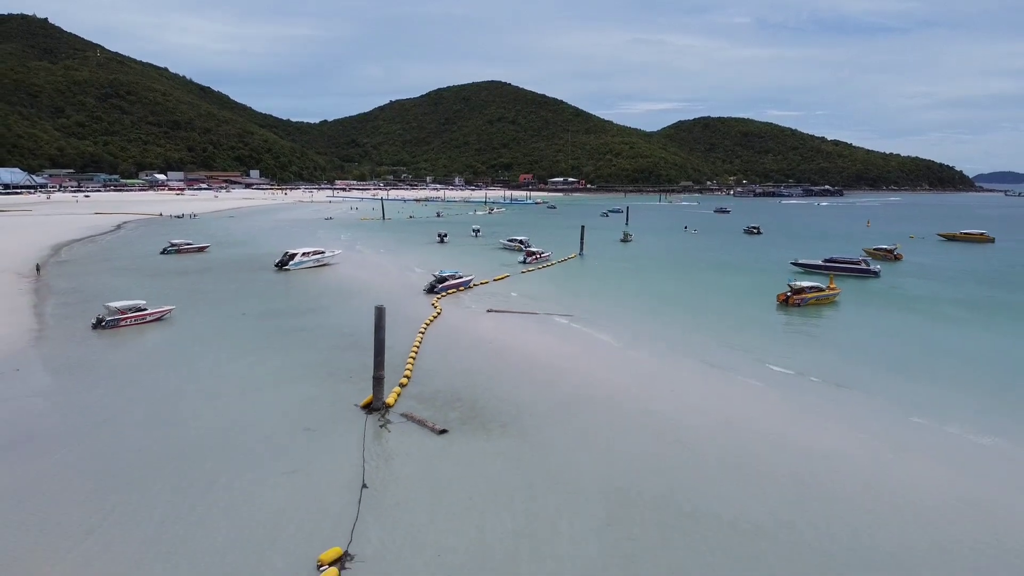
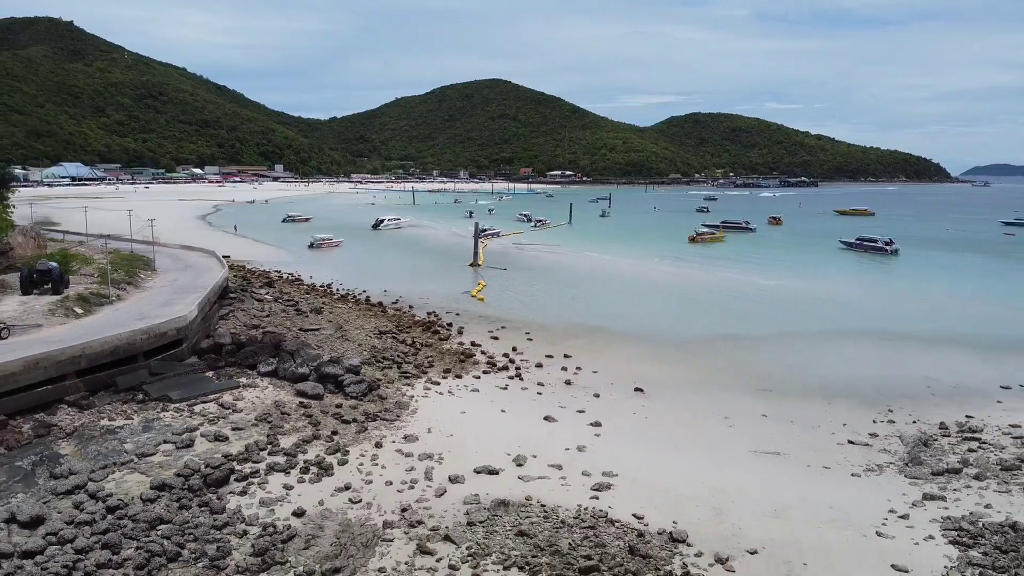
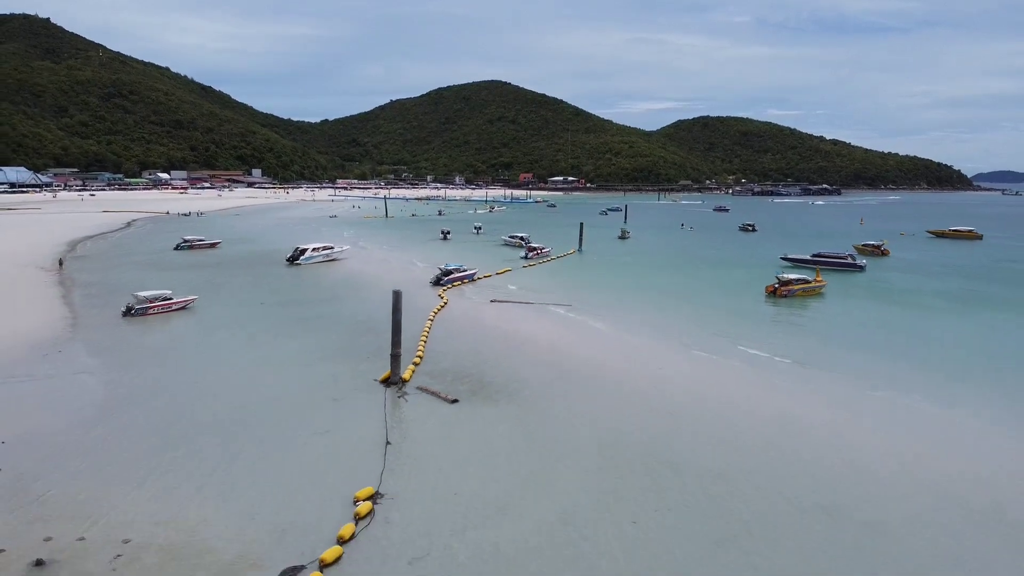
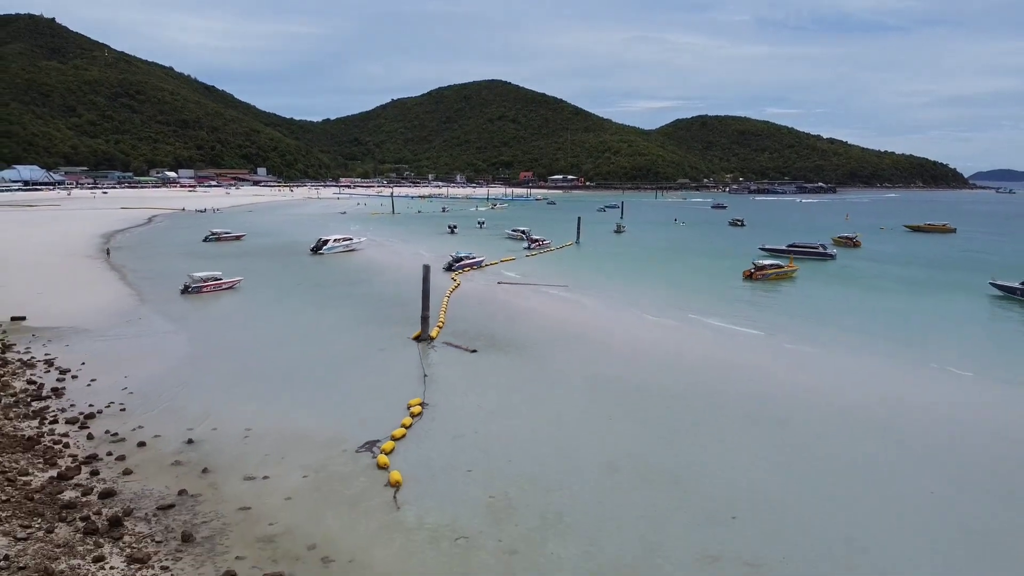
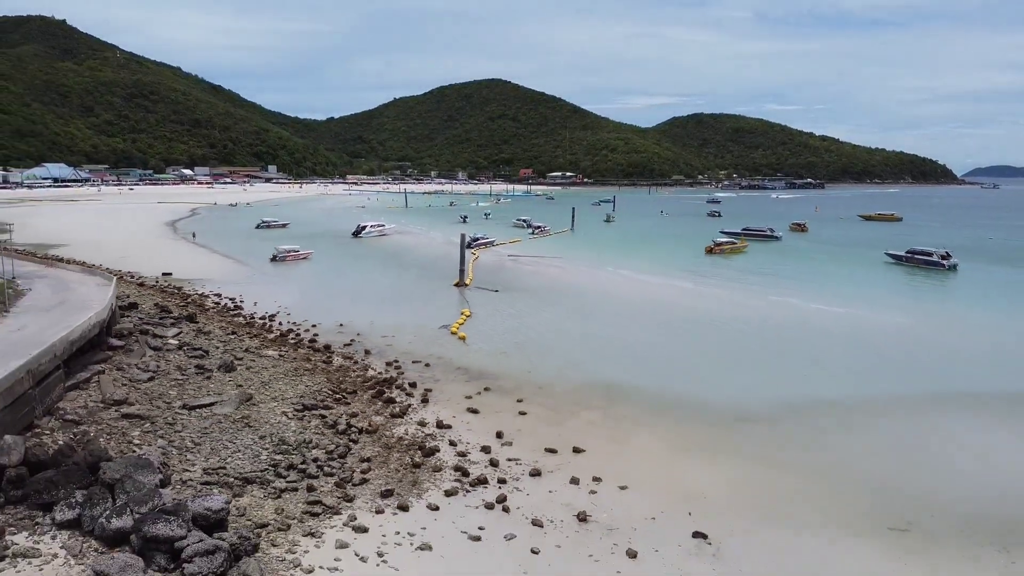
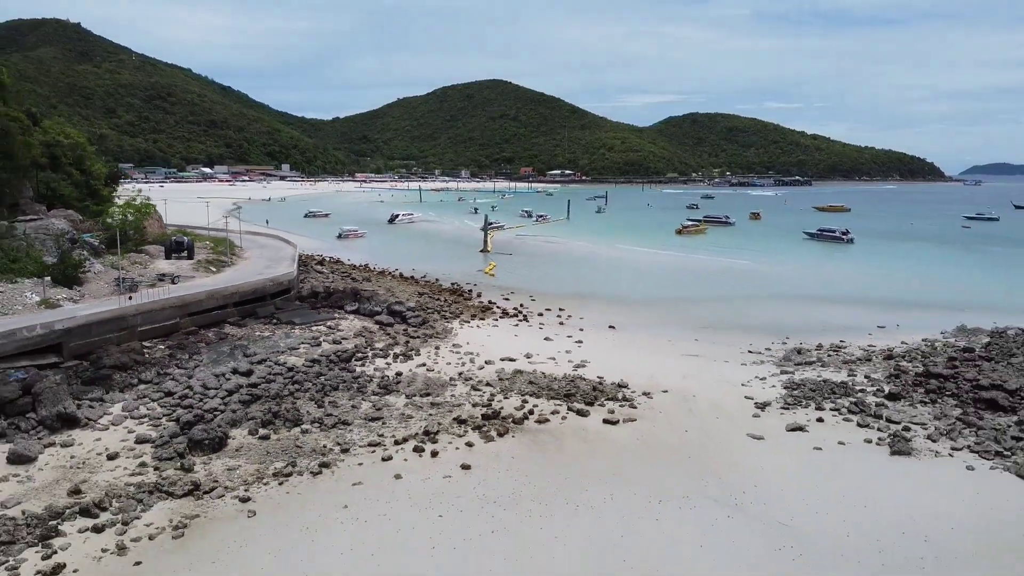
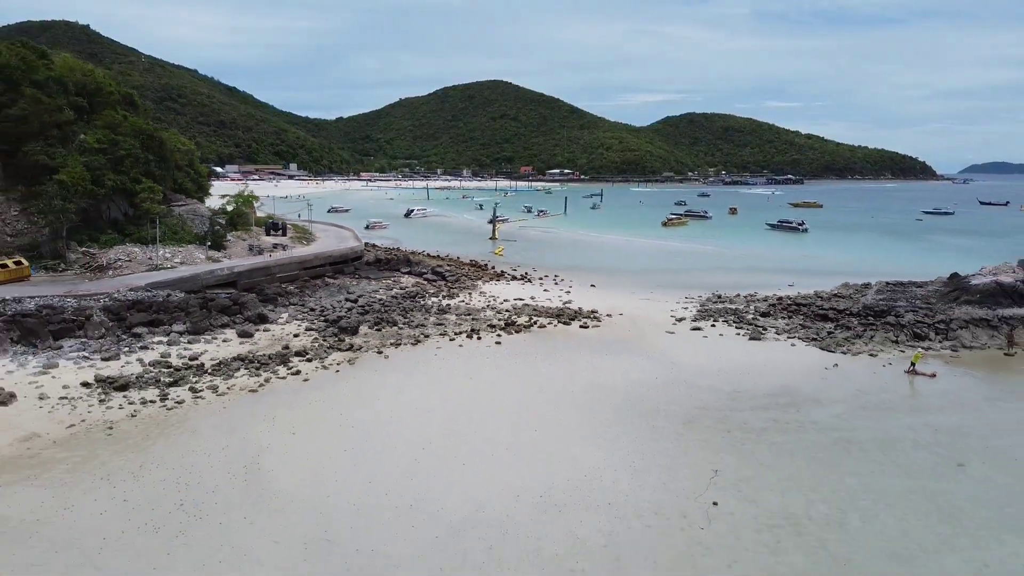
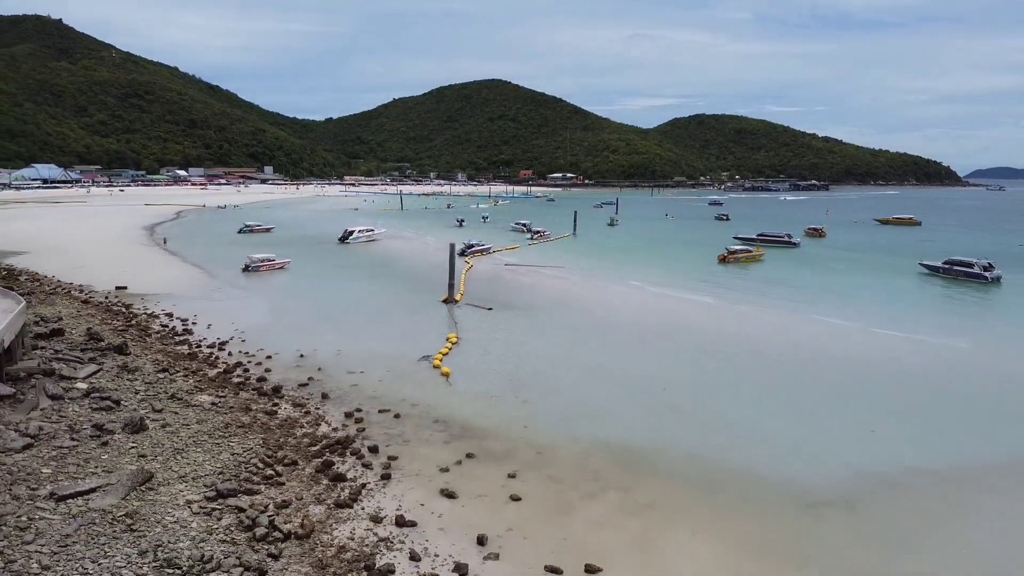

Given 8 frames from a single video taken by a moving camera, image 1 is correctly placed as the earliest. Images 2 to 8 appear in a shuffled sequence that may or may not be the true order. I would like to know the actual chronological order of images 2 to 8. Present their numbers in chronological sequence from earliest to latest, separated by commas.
3, 4, 8, 5, 2, 6, 7
